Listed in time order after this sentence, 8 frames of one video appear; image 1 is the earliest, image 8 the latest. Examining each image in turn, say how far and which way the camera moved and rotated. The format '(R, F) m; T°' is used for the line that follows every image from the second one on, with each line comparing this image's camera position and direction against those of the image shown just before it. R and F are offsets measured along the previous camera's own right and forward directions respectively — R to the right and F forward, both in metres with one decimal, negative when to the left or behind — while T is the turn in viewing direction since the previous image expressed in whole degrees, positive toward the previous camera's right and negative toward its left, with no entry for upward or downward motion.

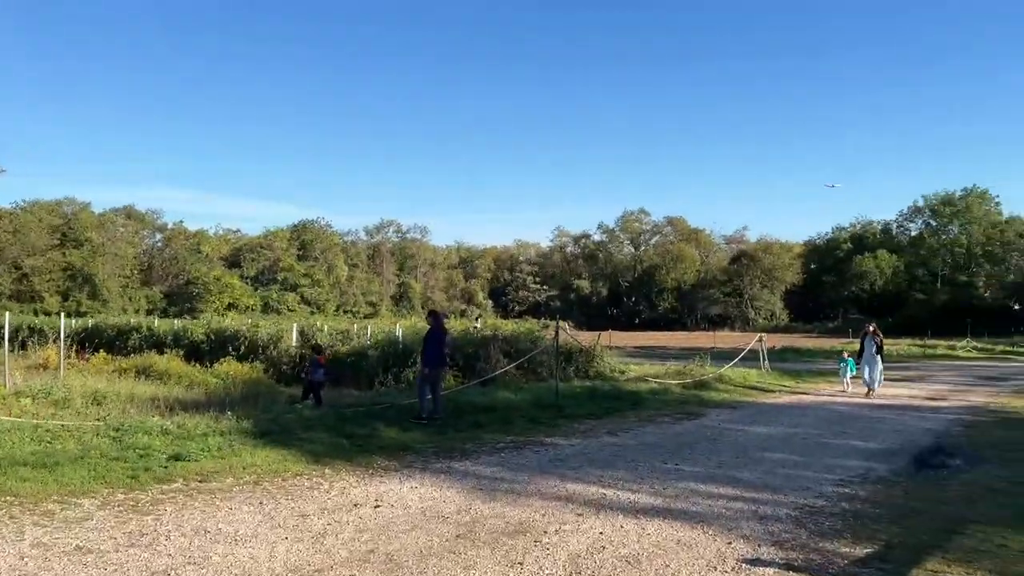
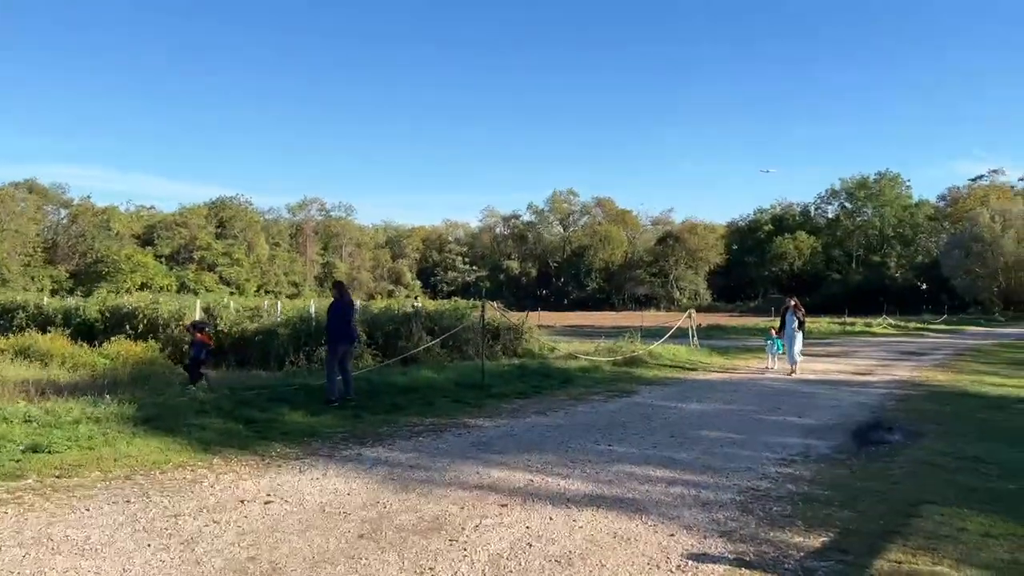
(+0.1, +1.0) m; +5°
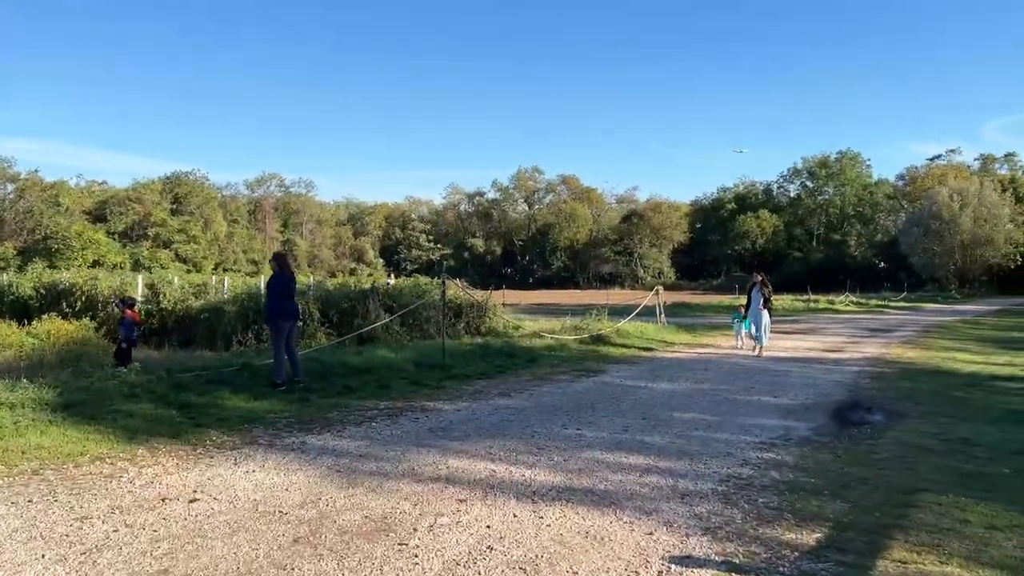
(0.0, +0.7) m; +3°
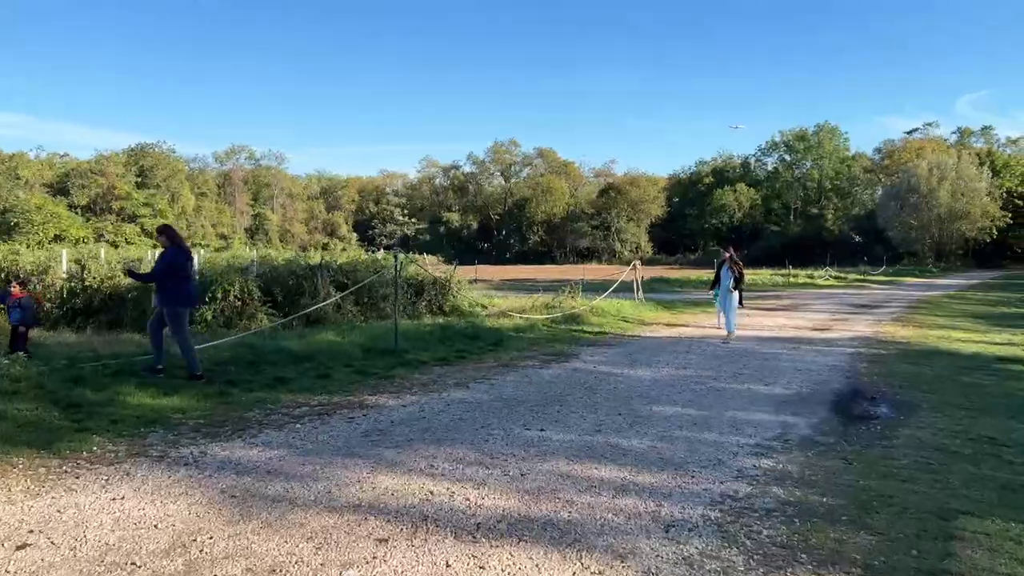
(+0.3, +1.4) m; +2°
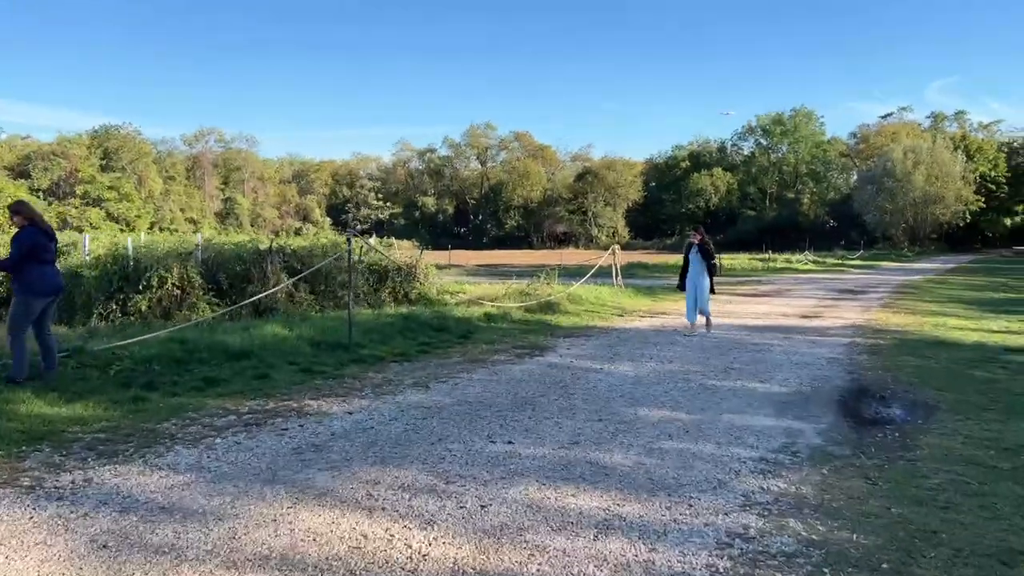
(+0.1, +1.1) m; +2°
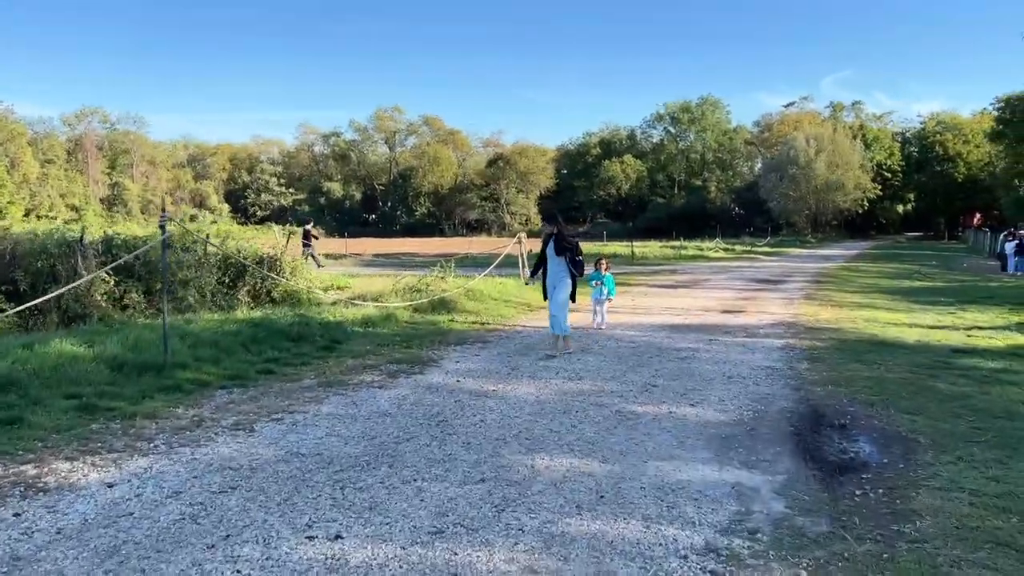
(+0.5, +2.1) m; +6°
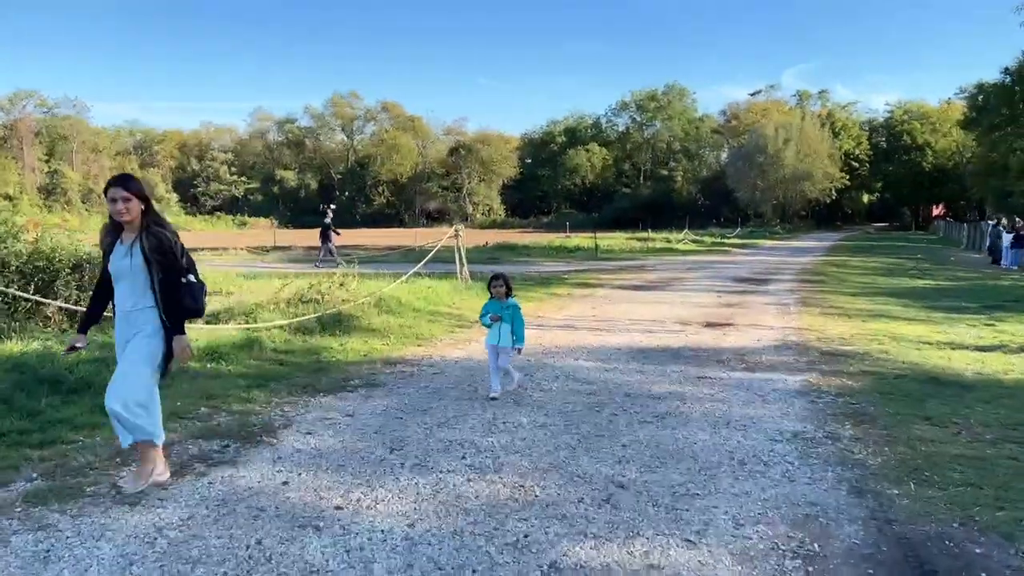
(+0.6, +3.2) m; +2°
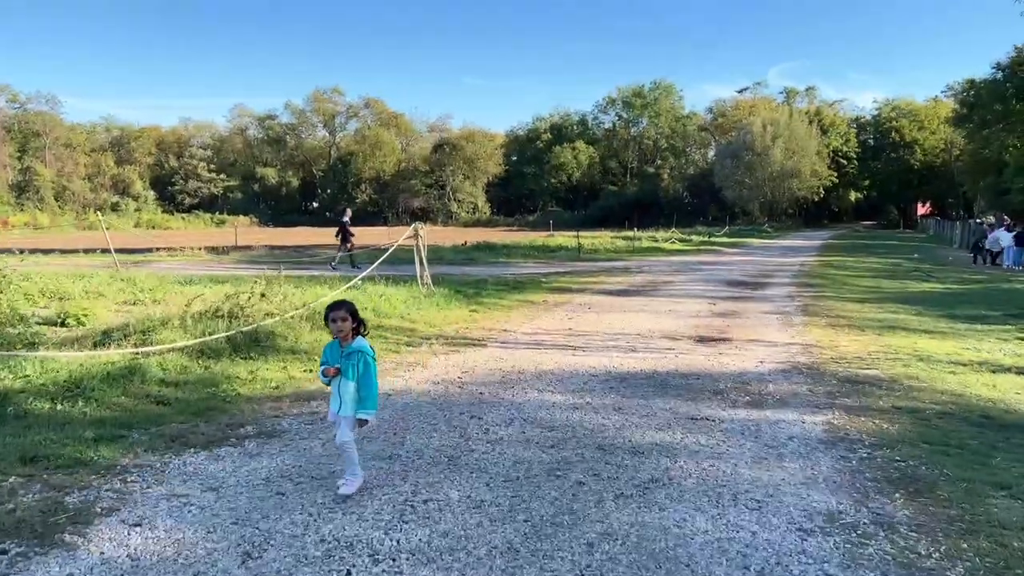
(+0.3, +1.7) m; +1°
